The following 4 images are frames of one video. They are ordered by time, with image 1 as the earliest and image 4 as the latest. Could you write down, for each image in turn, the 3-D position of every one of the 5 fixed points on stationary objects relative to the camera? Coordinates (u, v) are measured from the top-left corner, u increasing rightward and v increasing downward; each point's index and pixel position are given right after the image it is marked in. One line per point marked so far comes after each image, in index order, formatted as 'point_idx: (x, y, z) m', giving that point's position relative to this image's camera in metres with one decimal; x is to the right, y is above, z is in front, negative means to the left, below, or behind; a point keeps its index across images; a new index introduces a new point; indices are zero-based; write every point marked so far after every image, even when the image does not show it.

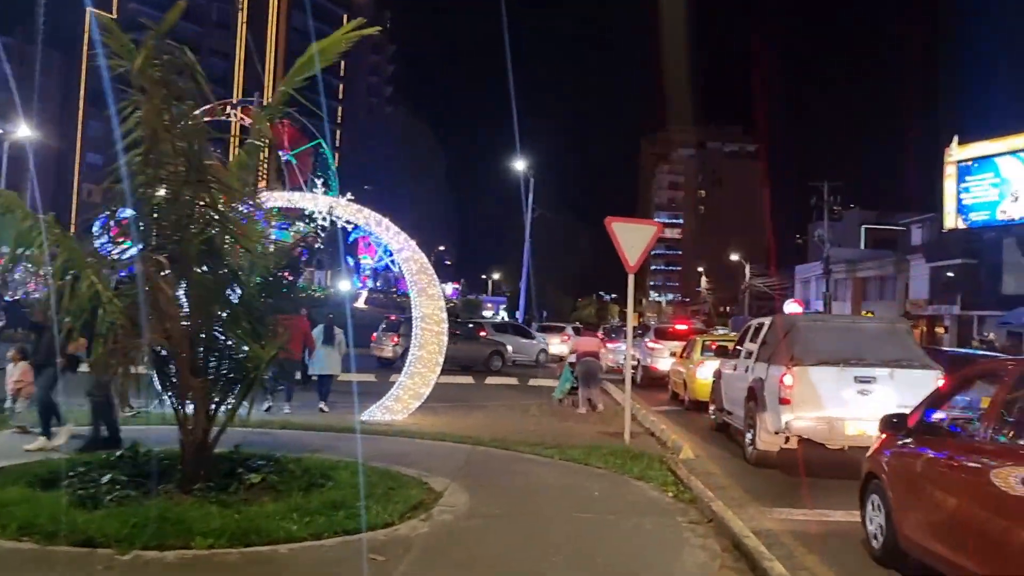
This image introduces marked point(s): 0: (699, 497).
0: (+1.8, -2.0, +8.9) m
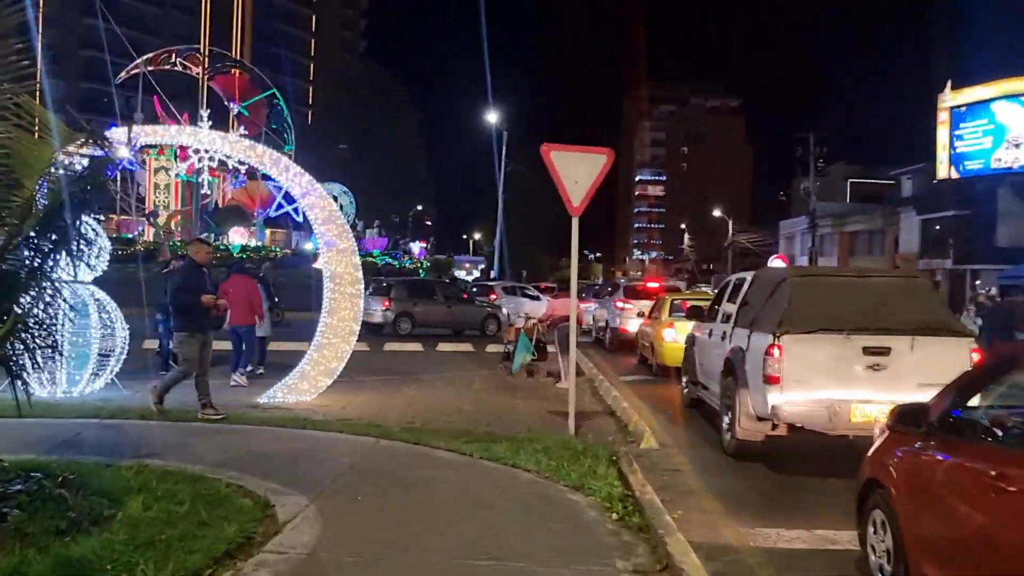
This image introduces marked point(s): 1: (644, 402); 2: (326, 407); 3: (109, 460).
0: (+1.0, -1.6, +6.4) m
1: (+2.1, -1.8, +14.8) m
2: (-2.4, -1.6, +12.2) m
3: (-3.3, -1.4, +7.5) m
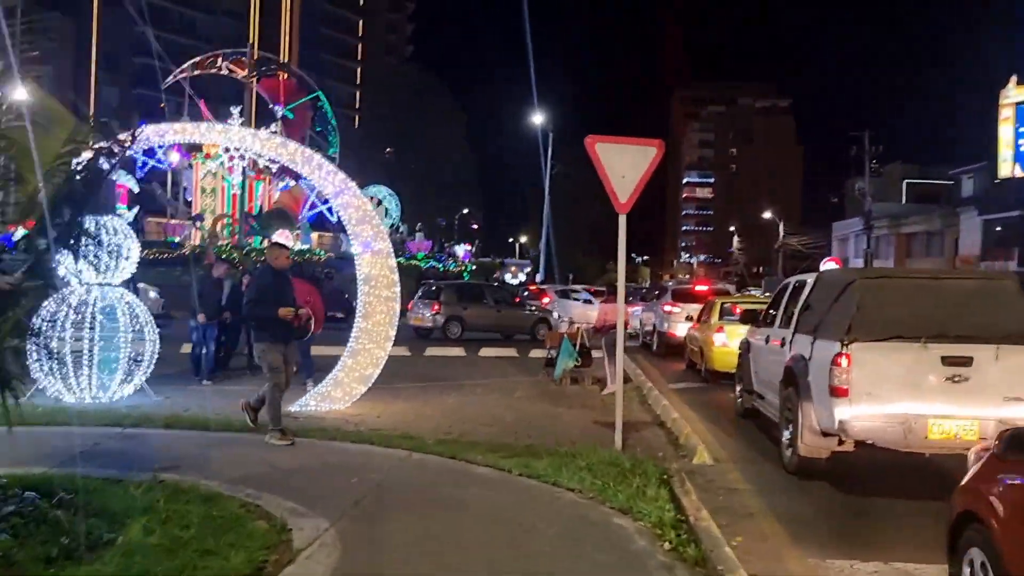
0: (+1.2, -1.6, +5.7) m
1: (+2.8, -1.9, +14.1) m
2: (-1.9, -1.6, +11.7) m
3: (-3.0, -1.4, +7.0) m
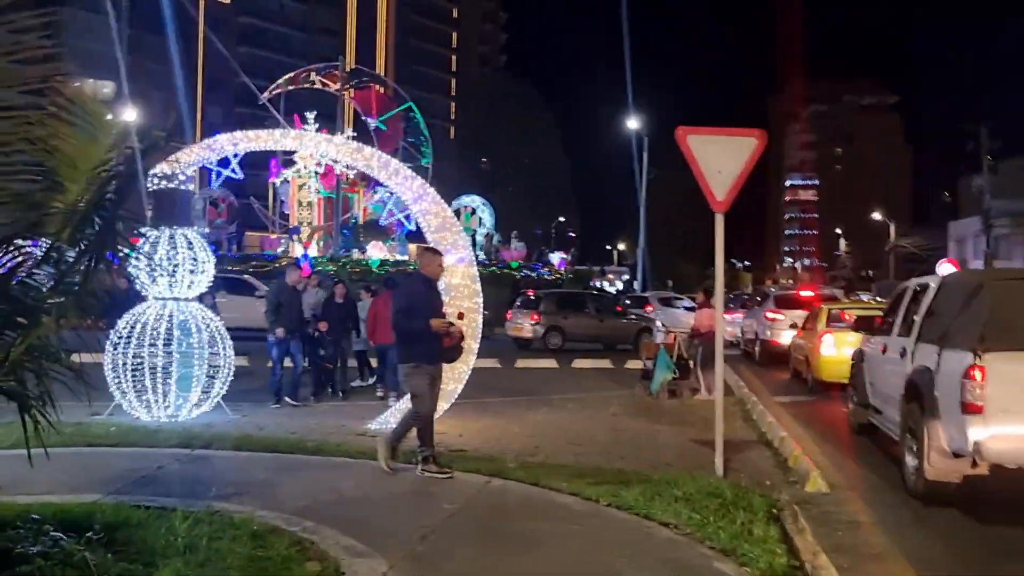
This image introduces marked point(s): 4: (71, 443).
0: (+1.6, -1.7, +4.7) m
1: (+4.1, -1.9, +12.9) m
2: (-0.8, -1.7, +11.0) m
3: (-2.4, -1.5, +6.5) m
4: (-4.3, -1.5, +9.1) m
